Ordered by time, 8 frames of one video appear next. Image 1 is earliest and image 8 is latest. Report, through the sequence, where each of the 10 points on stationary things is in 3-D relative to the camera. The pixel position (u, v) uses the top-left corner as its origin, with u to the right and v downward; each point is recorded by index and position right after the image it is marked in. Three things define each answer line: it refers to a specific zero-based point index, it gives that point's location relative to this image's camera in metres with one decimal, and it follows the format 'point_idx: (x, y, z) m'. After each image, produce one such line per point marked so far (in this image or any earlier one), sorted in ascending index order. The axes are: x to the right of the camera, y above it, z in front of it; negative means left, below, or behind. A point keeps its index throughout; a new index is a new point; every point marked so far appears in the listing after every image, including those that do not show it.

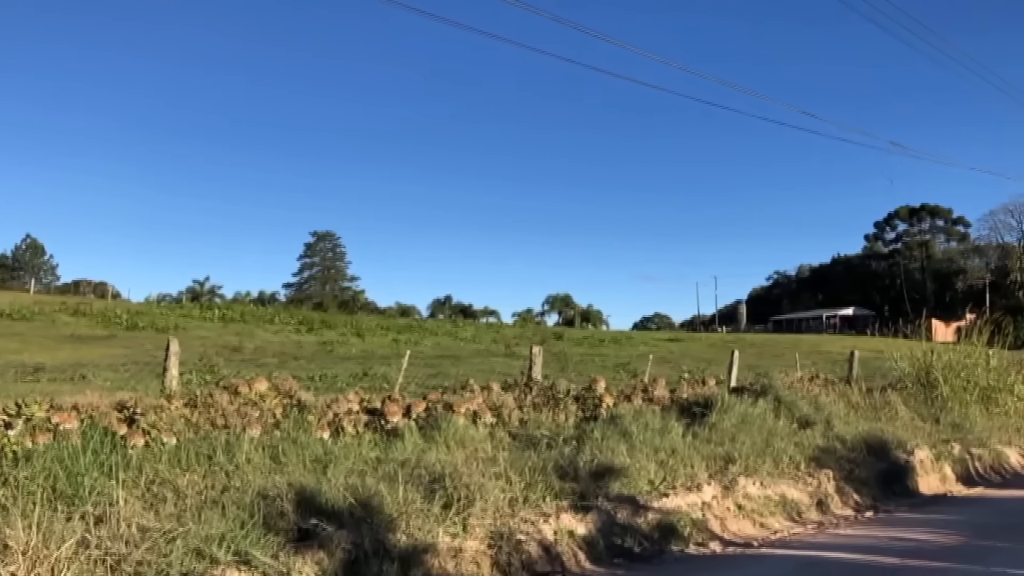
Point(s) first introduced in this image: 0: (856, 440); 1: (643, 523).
0: (+4.4, -2.0, +10.1) m
1: (+1.1, -1.9, +6.4) m
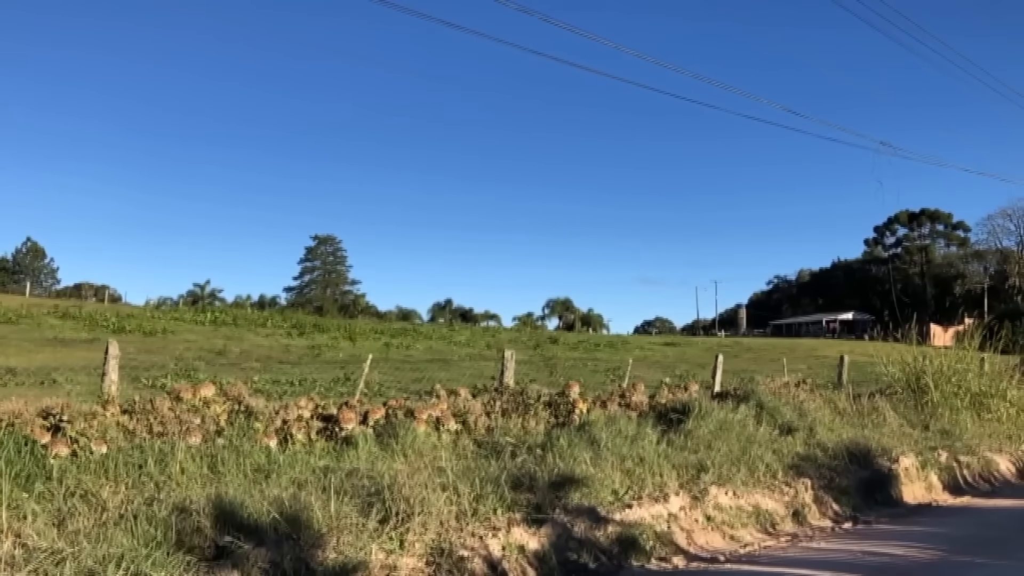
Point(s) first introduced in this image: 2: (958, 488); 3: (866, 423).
0: (+4.0, -2.0, +9.8) m
1: (+0.7, -1.9, +6.1) m
2: (+6.0, -2.7, +10.7) m
3: (+5.5, -2.1, +12.3) m
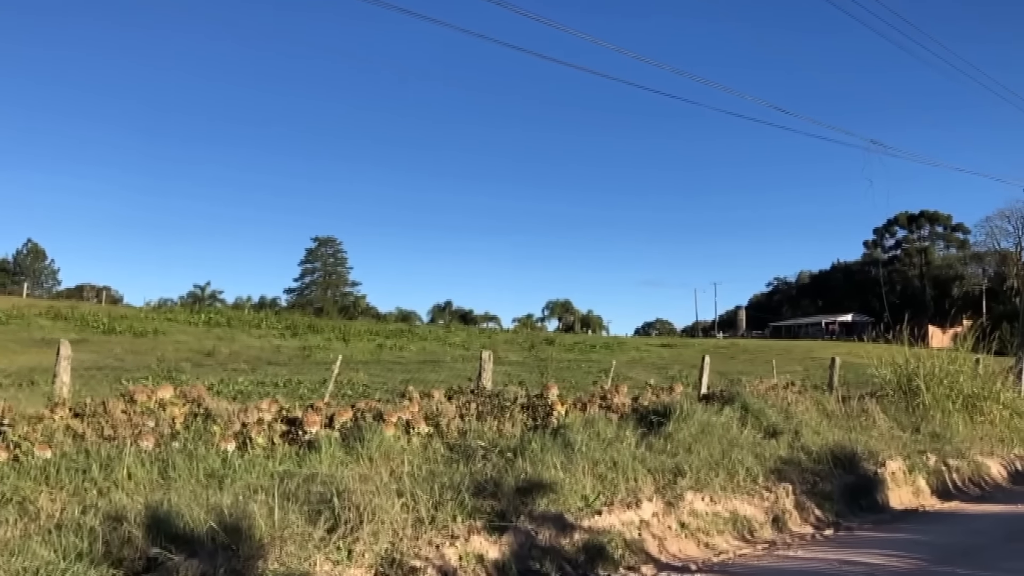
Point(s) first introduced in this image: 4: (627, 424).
0: (+3.8, -2.0, +9.6) m
1: (+0.4, -1.9, +5.9) m
2: (+5.8, -2.7, +10.4) m
3: (+5.2, -2.1, +12.1) m
4: (+1.4, -1.7, +9.6) m
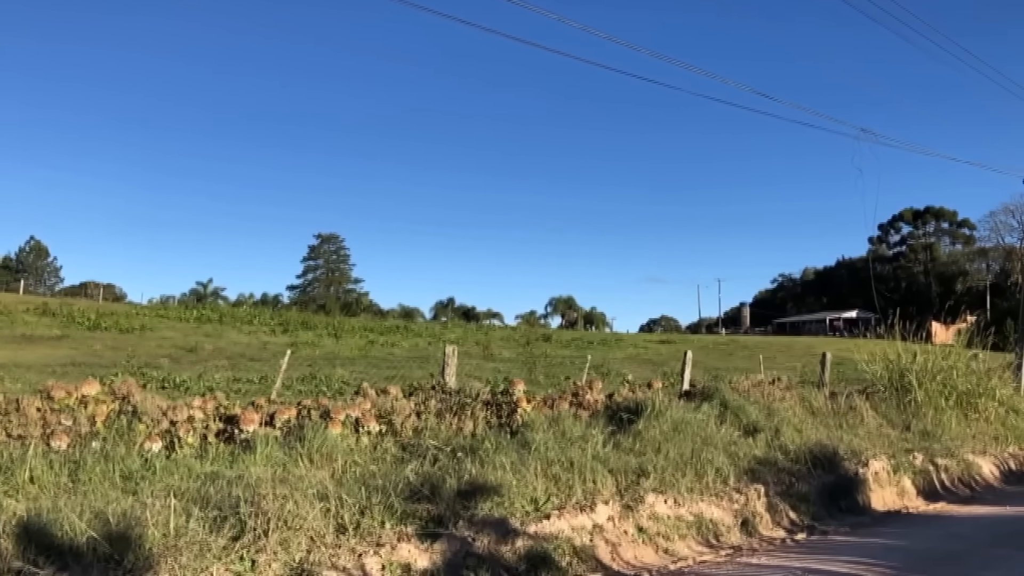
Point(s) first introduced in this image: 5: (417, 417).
0: (+3.4, -1.9, +9.1) m
1: (0.0, -1.8, +5.5) m
2: (+5.4, -2.6, +10.0) m
3: (+4.8, -2.0, +11.6) m
4: (+1.0, -1.6, +9.1) m
5: (-1.0, -1.3, +8.1) m
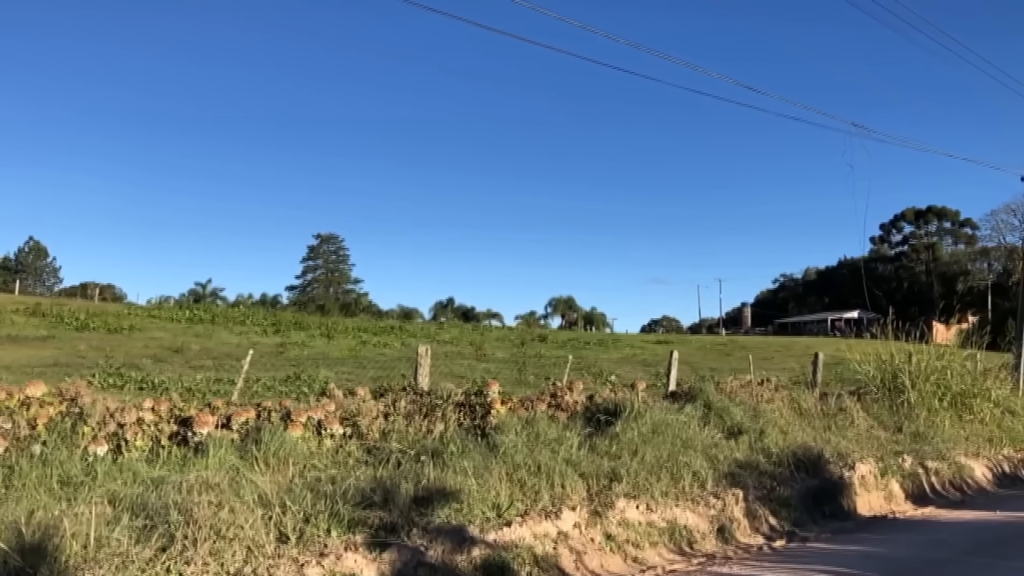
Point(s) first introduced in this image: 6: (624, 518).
0: (+3.1, -1.9, +8.9) m
1: (-0.3, -1.8, +5.2) m
2: (+5.1, -2.6, +9.7) m
3: (+4.5, -2.0, +11.3) m
4: (+0.7, -1.5, +8.9) m
5: (-1.3, -1.3, +7.9) m
6: (+0.9, -1.9, +6.5) m
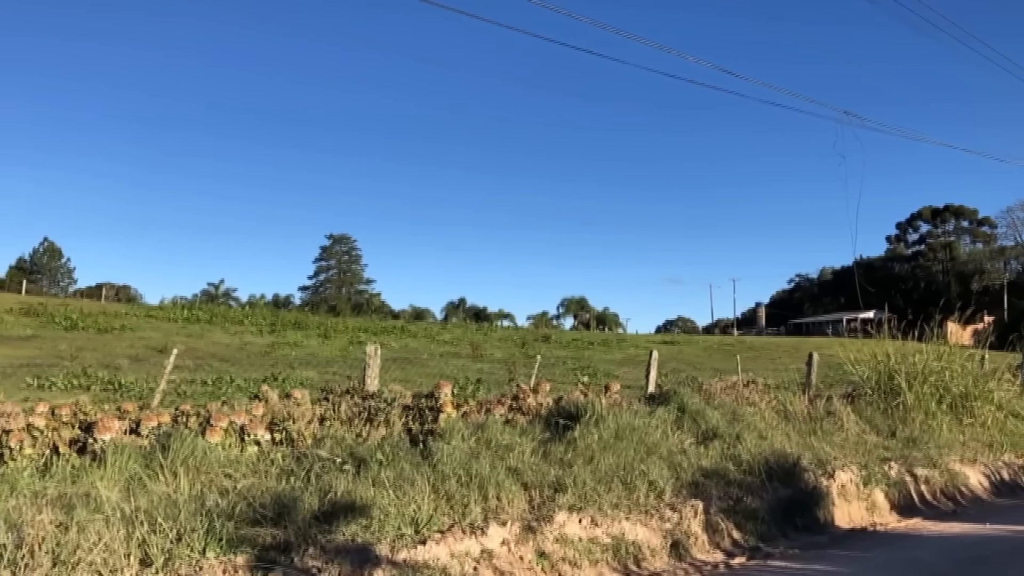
0: (+2.6, -1.8, +8.3) m
1: (-0.9, -1.8, +4.7) m
2: (+4.6, -2.5, +9.1) m
3: (+4.1, -1.9, +10.7) m
4: (+0.2, -1.5, +8.3) m
5: (-1.8, -1.3, +7.4) m
6: (+0.4, -1.8, +5.9) m
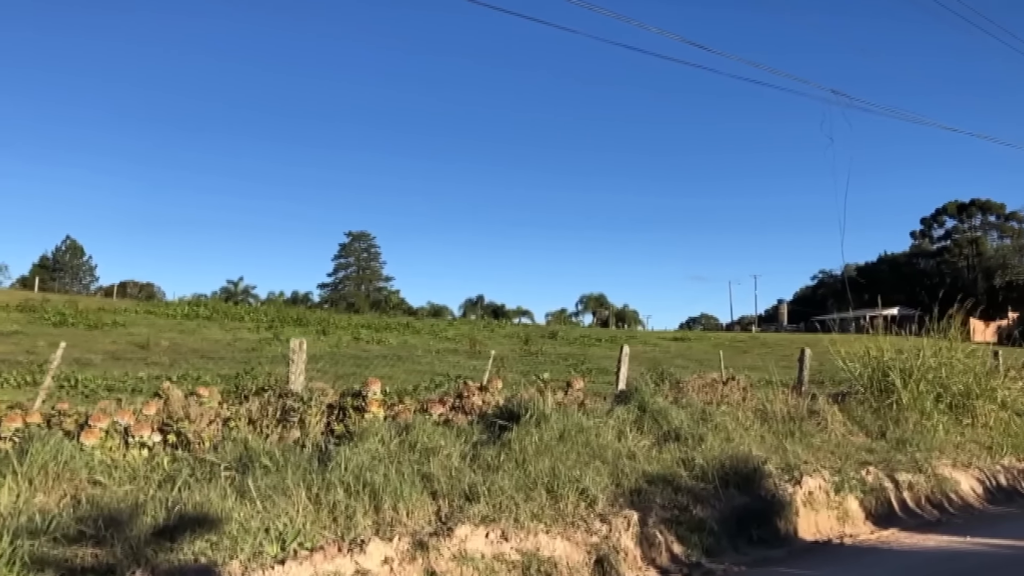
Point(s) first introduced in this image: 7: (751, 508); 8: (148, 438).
0: (+1.9, -1.7, +7.5) m
1: (-1.6, -1.7, +4.1) m
2: (+4.0, -2.4, +8.3) m
3: (+3.5, -1.8, +9.9) m
4: (-0.4, -1.4, +7.7) m
5: (-2.4, -1.2, +6.8) m
6: (-0.3, -1.7, +5.3) m
7: (+2.2, -2.0, +7.1) m
8: (-2.8, -1.2, +6.1) m
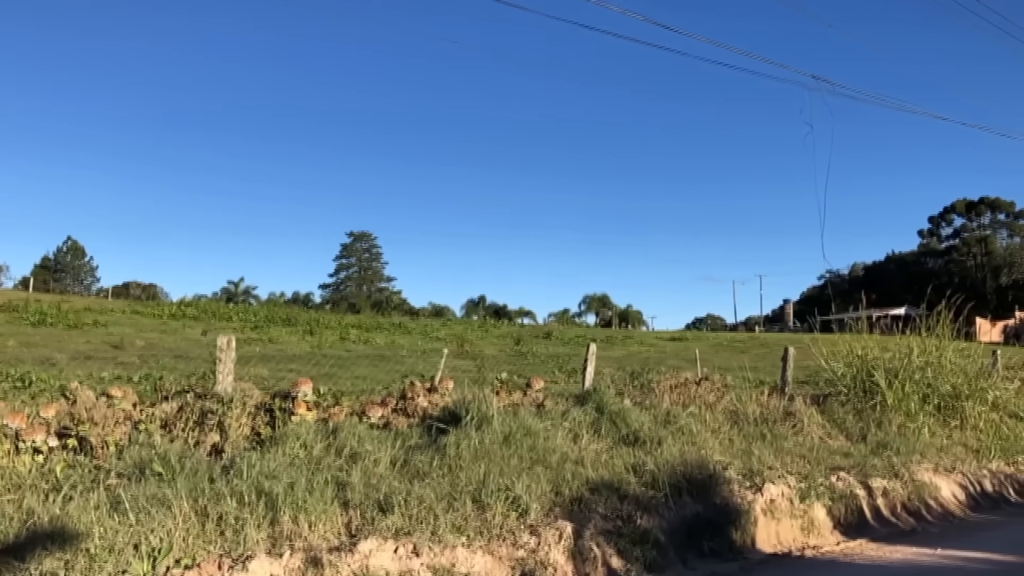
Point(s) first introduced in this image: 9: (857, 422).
0: (+1.4, -1.6, +7.0) m
1: (-2.2, -1.6, +3.6) m
2: (+3.4, -2.3, +7.8) m
3: (+3.0, -1.7, +9.4) m
4: (-1.0, -1.3, +7.2) m
5: (-3.0, -1.1, +6.3) m
6: (-0.9, -1.7, +4.8) m
7: (+1.6, -1.9, +6.6) m
8: (-3.4, -1.1, +5.7) m
9: (+4.9, -1.9, +11.1) m
